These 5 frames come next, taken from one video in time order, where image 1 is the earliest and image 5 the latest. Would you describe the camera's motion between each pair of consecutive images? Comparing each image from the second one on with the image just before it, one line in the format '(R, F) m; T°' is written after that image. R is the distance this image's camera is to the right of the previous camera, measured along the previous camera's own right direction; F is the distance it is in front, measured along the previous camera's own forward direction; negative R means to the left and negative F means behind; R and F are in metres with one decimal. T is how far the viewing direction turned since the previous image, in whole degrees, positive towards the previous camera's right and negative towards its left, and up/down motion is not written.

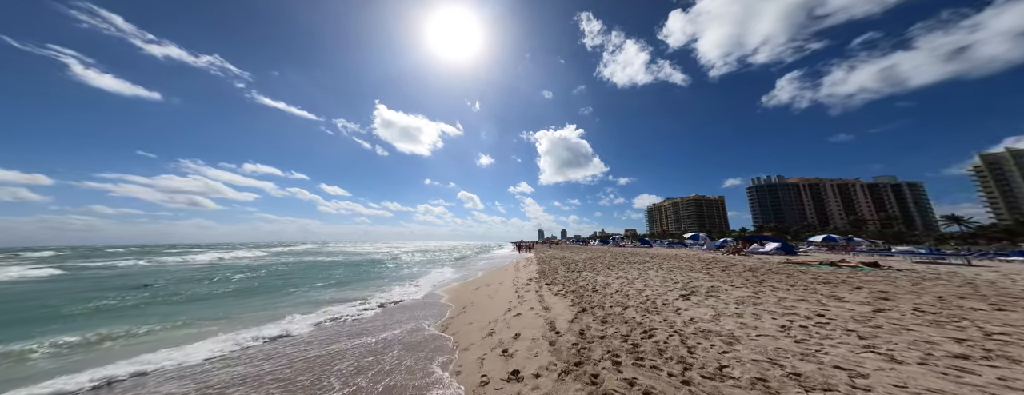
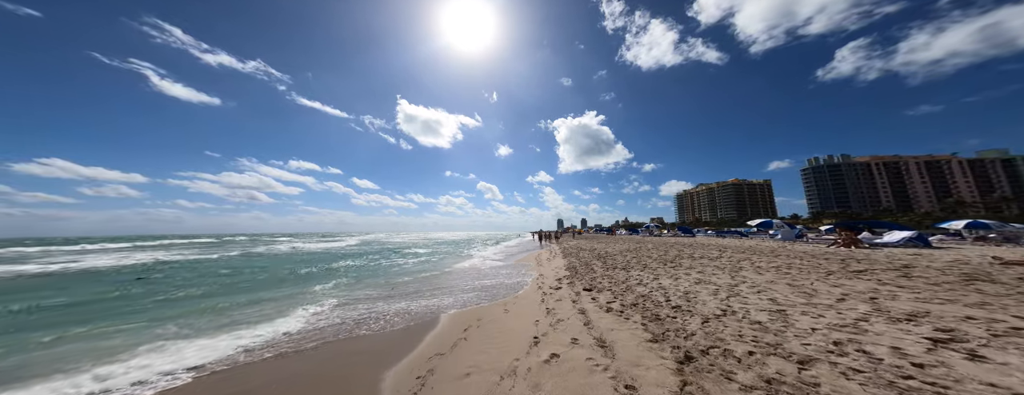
(-0.1, +3.0) m; -5°
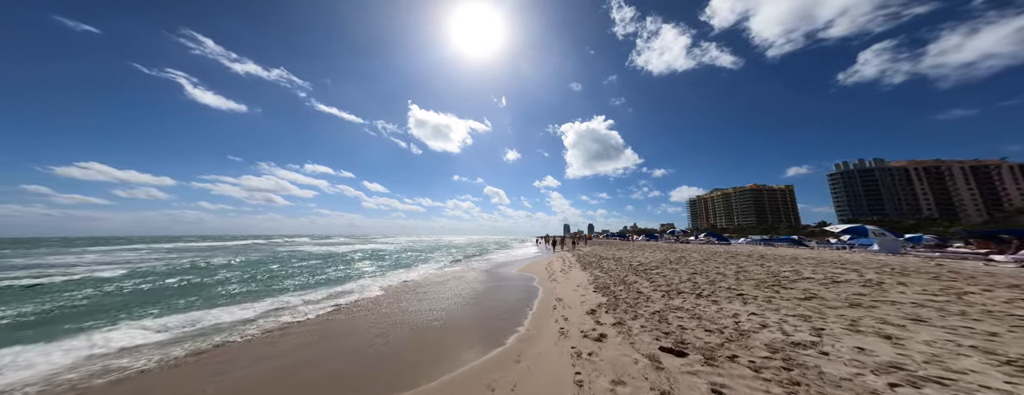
(+0.1, +3.8) m; -2°
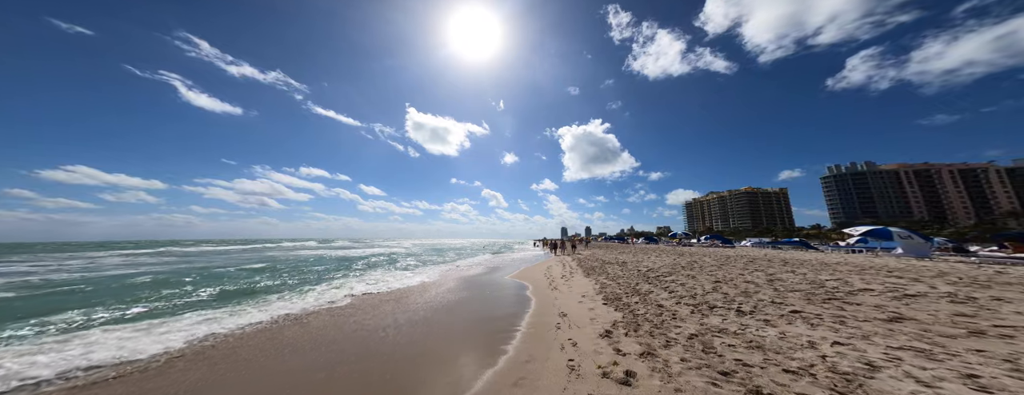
(0.0, +1.2) m; +1°
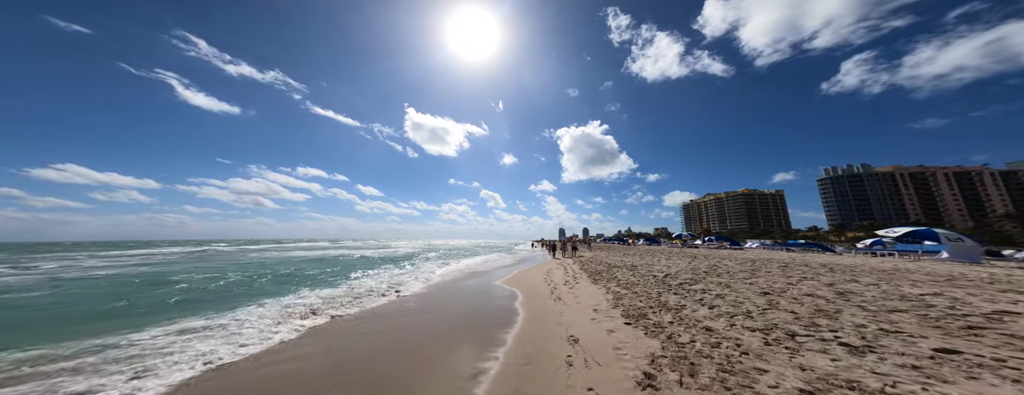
(0.0, +1.7) m; +1°
